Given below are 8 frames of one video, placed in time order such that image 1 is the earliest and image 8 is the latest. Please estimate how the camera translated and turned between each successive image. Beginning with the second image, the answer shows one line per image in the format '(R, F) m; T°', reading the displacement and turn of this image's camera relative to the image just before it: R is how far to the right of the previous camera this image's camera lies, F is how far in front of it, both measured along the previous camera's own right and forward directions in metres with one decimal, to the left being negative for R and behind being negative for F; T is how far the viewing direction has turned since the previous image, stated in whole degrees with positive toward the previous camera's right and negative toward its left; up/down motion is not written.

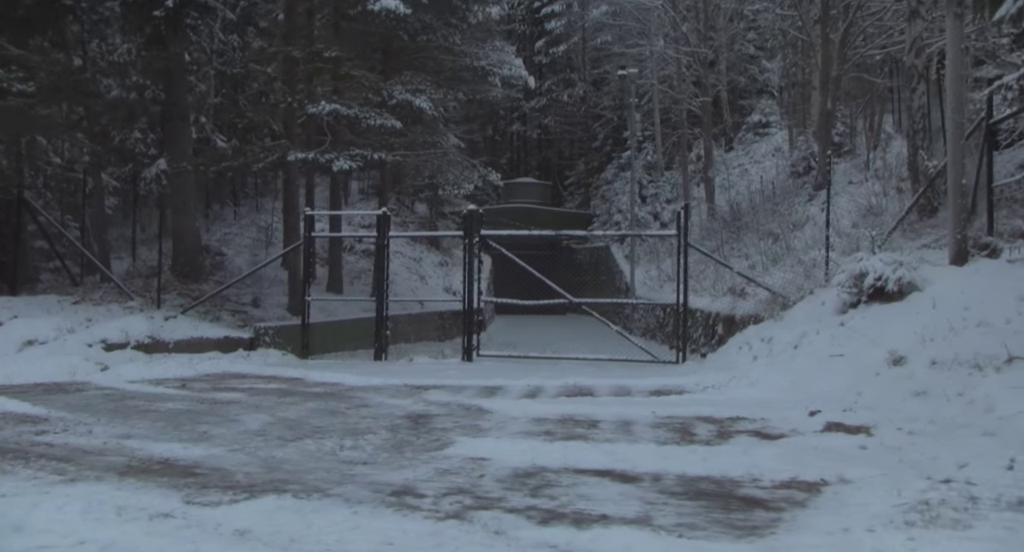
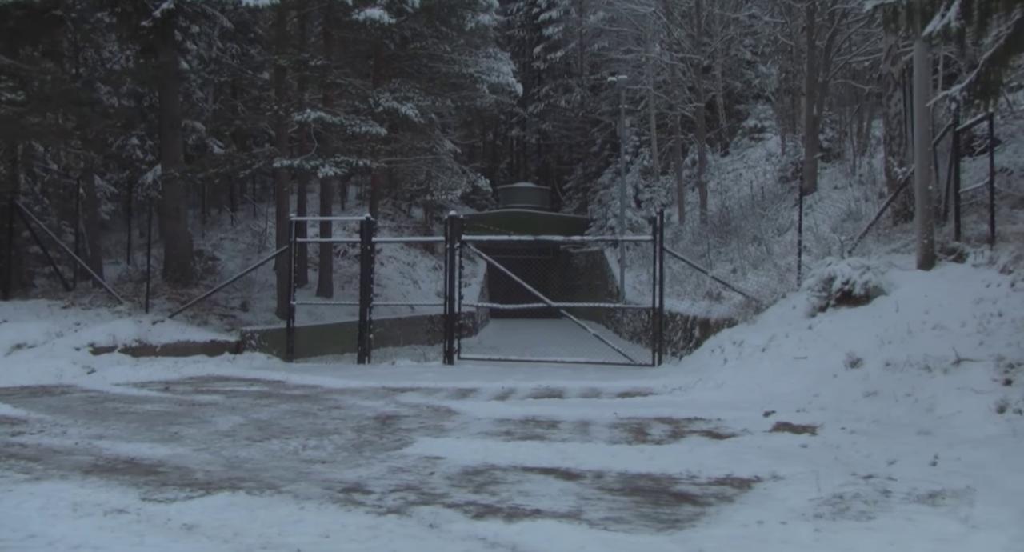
(+0.4, -0.2) m; 0°
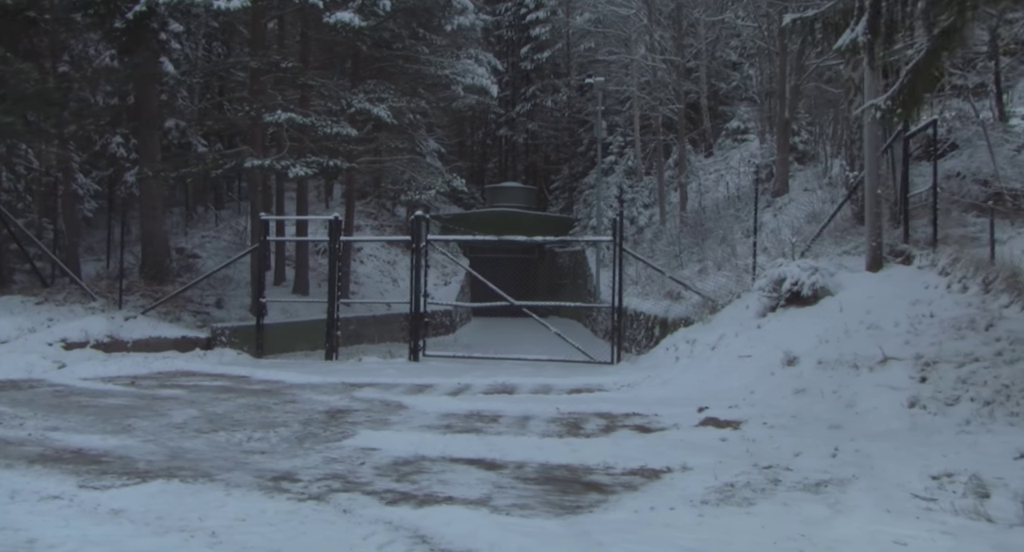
(+0.5, -0.3) m; 0°
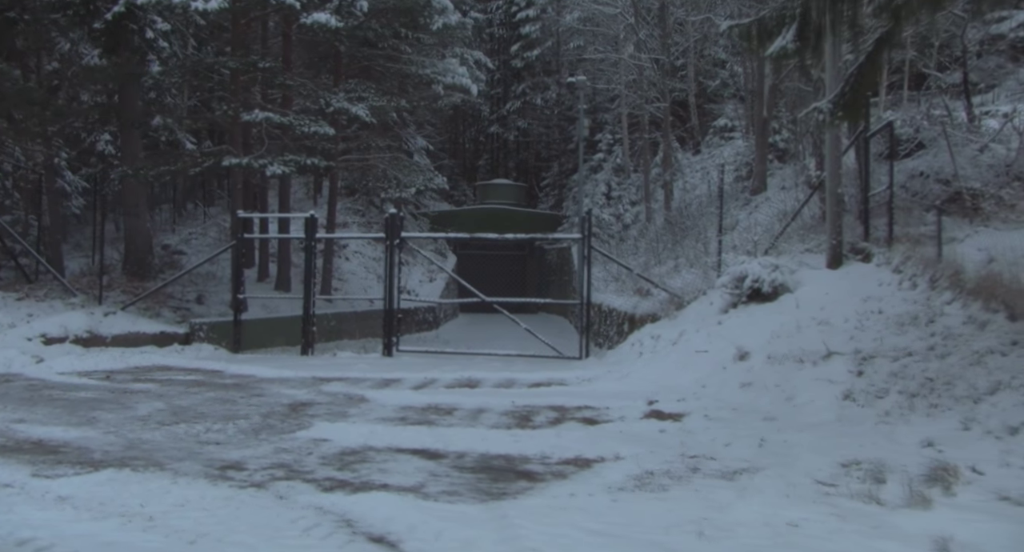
(+0.4, -0.2) m; 0°
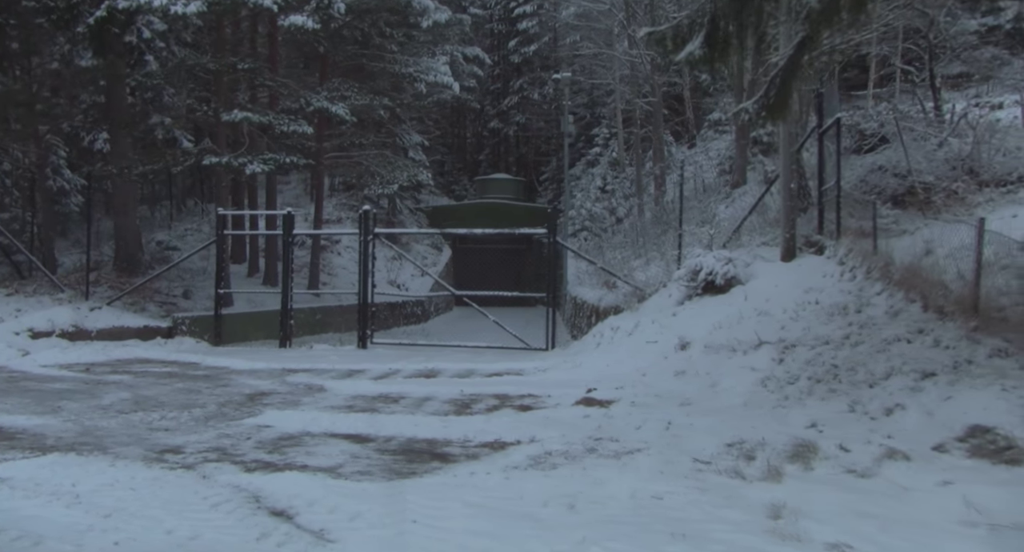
(+0.7, -0.4) m; -1°
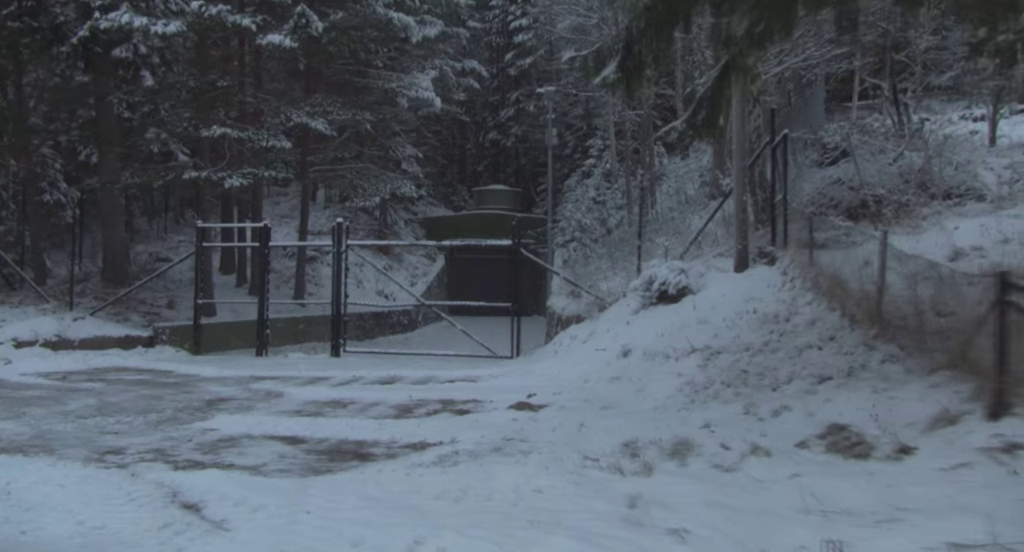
(+0.7, -0.4) m; -1°
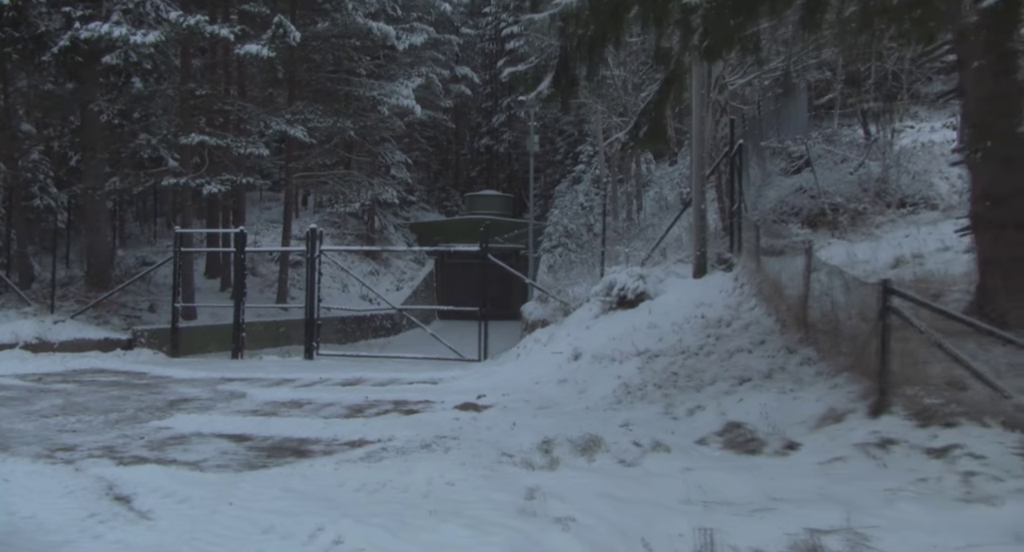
(+0.5, -0.3) m; 0°
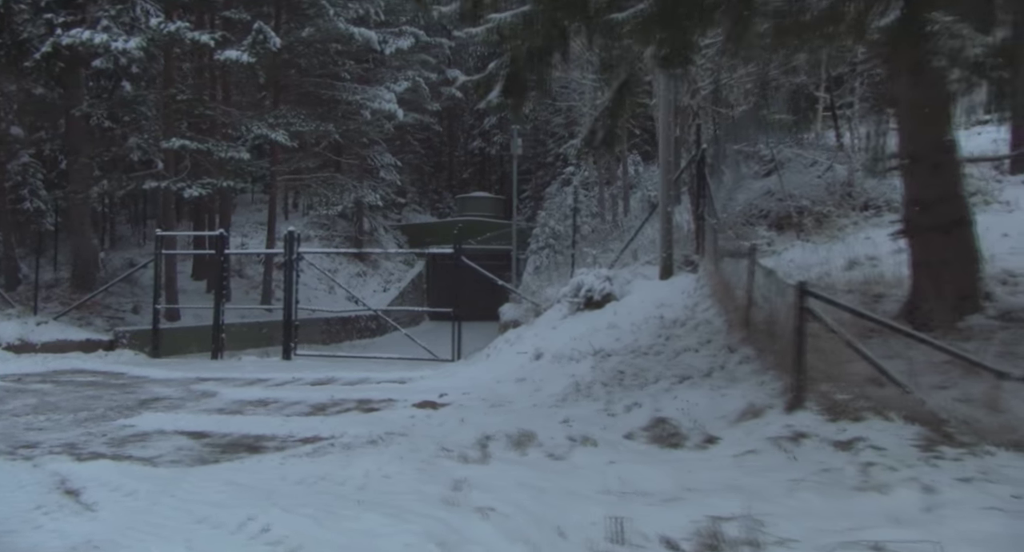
(+0.4, -0.2) m; 0°
